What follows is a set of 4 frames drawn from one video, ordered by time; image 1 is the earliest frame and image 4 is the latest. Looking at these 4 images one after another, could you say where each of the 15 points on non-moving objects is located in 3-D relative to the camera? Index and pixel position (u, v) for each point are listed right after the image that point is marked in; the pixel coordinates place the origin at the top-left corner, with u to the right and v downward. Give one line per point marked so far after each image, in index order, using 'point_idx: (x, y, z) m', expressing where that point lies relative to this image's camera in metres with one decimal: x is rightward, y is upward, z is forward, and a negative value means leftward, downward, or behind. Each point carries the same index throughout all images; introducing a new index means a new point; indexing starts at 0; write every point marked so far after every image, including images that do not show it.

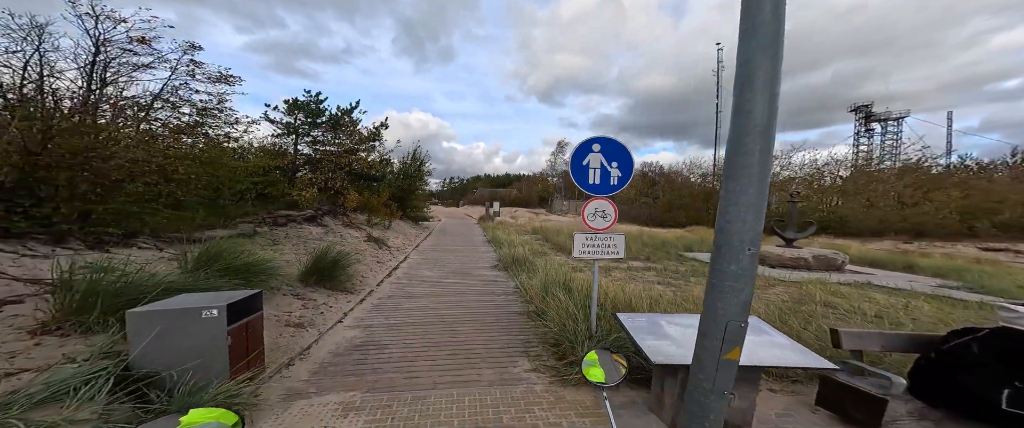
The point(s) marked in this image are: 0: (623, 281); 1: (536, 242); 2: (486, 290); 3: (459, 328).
0: (+2.4, -1.4, +7.3) m
1: (+1.1, -1.3, +14.7) m
2: (-0.5, -1.6, +6.8) m
3: (-0.7, -1.6, +4.7) m
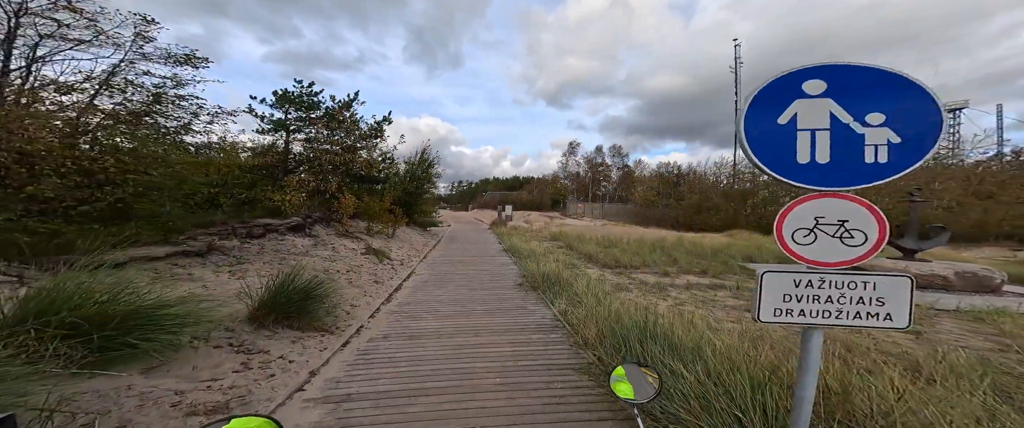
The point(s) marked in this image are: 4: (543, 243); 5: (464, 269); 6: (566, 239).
0: (+3.0, -1.5, +5.5) m
1: (+1.8, -1.5, +12.8) m
2: (+0.1, -1.7, +5.0) m
3: (-0.2, -1.7, +2.9) m
4: (+1.5, -1.4, +16.1) m
5: (-1.4, -1.6, +10.0) m
6: (+2.7, -1.3, +17.1) m
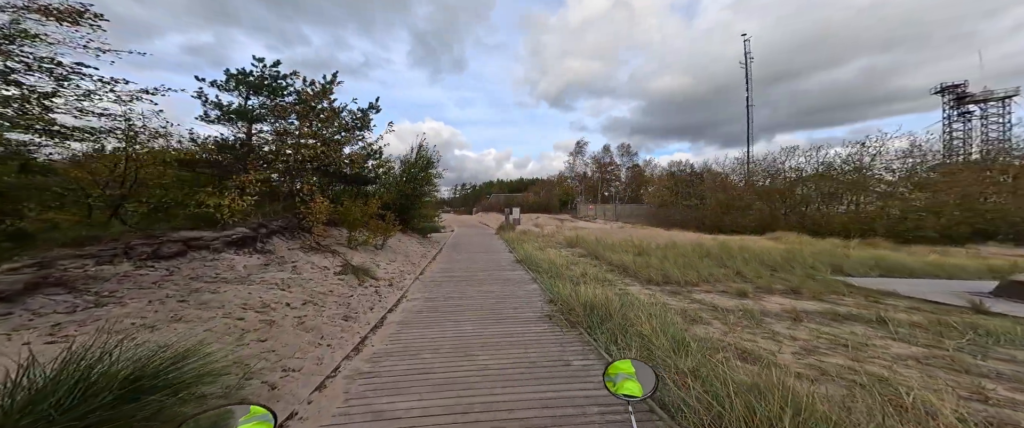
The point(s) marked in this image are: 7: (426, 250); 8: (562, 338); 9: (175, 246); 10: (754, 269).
0: (+3.3, -1.5, +3.3) m
1: (+2.3, -1.5, +10.6) m
2: (+0.5, -1.7, +2.8) m
3: (+0.1, -1.7, +0.8) m
4: (+2.0, -1.5, +13.9) m
5: (-1.0, -1.7, +7.8) m
6: (+3.2, -1.4, +14.9) m
7: (-3.5, -1.5, +14.1) m
8: (+0.7, -1.7, +4.7) m
9: (-4.8, -0.5, +5.0) m
10: (+5.6, -1.3, +8.0) m
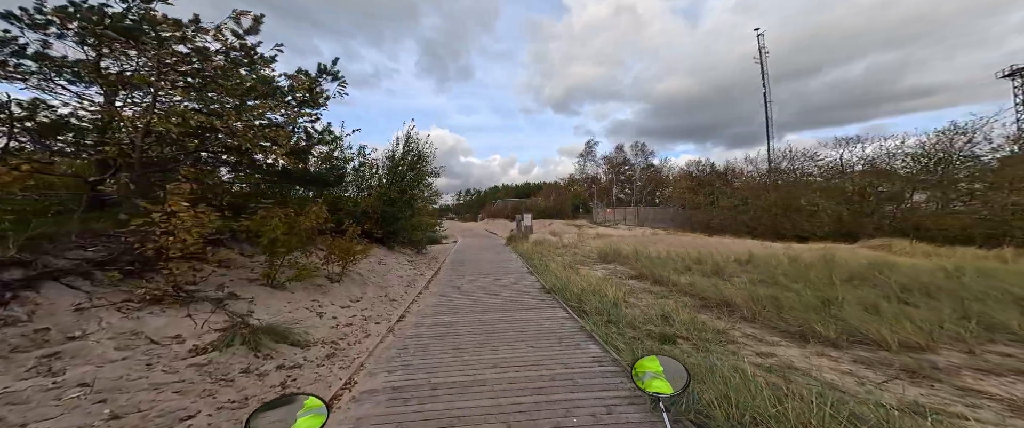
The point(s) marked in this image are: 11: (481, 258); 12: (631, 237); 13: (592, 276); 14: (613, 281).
0: (+3.8, -1.4, -0.4) m
1: (+2.9, -1.6, +7.0) m
2: (+0.9, -1.6, -0.8) m
3: (+0.6, -1.6, -2.8) m
4: (+2.6, -1.7, +10.2) m
5: (-0.4, -1.8, +4.2) m
6: (+3.9, -1.5, +11.3) m
7: (-2.9, -1.8, +10.5) m
8: (+1.2, -1.7, +1.1) m
9: (-4.4, -0.6, +1.5) m
10: (+6.1, -1.2, +4.3) m
11: (-1.5, -2.1, +16.7) m
12: (+6.7, -1.3, +19.5) m
13: (+2.2, -1.7, +9.7) m
14: (+2.6, -1.6, +8.7) m
